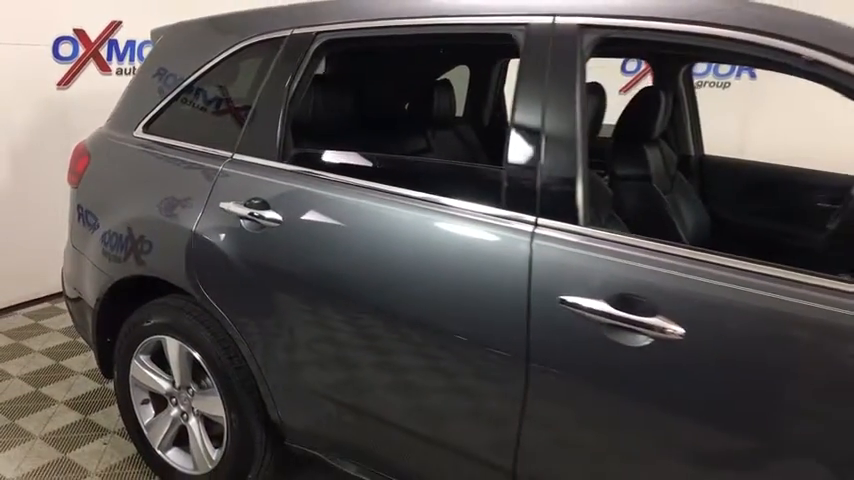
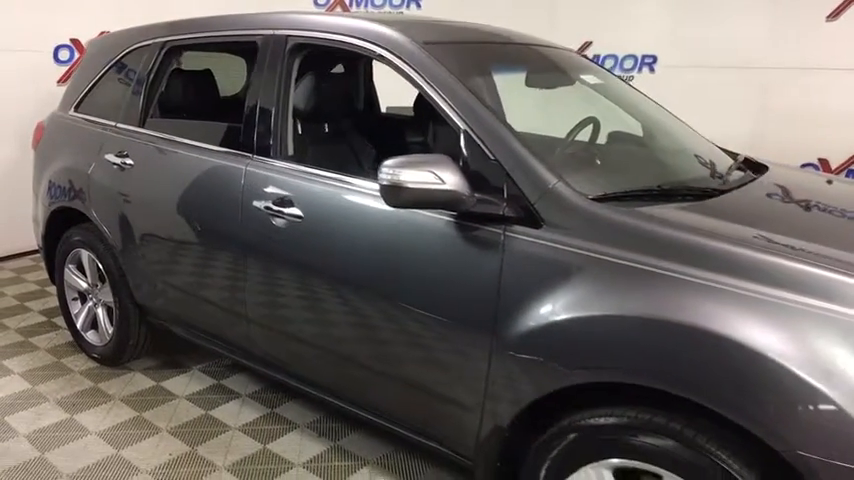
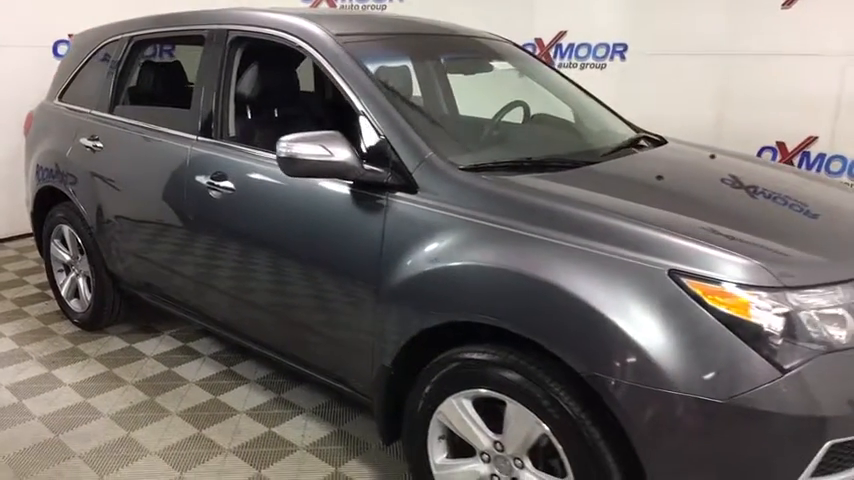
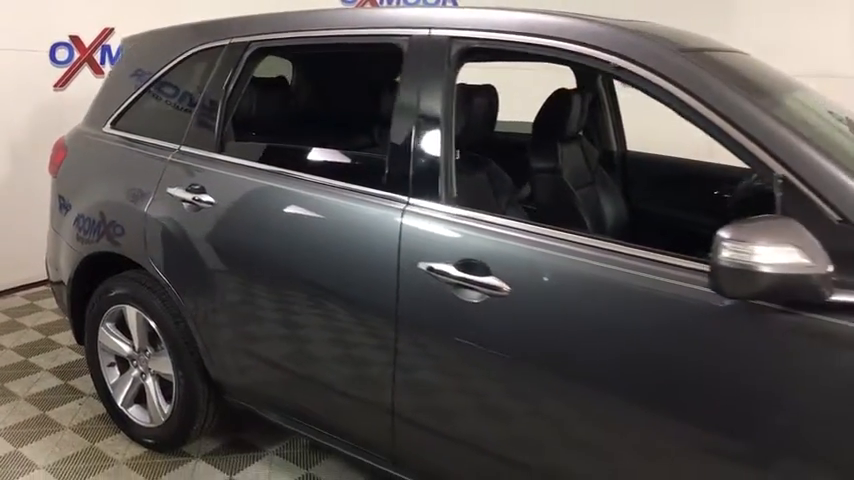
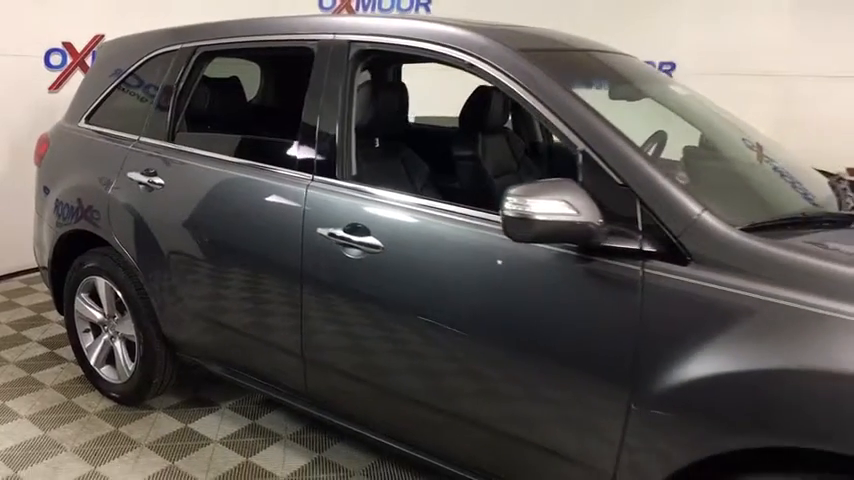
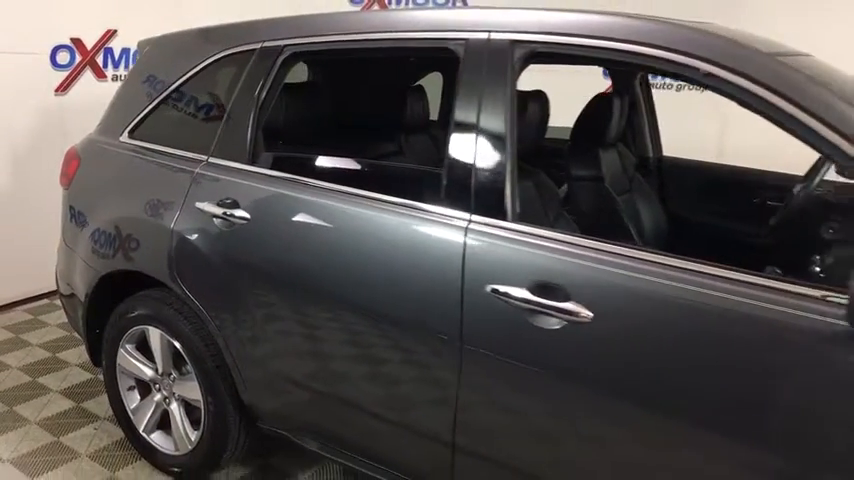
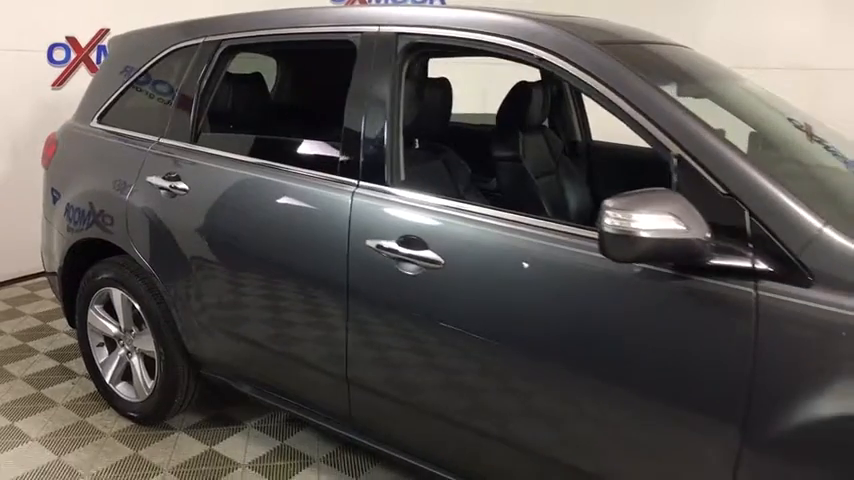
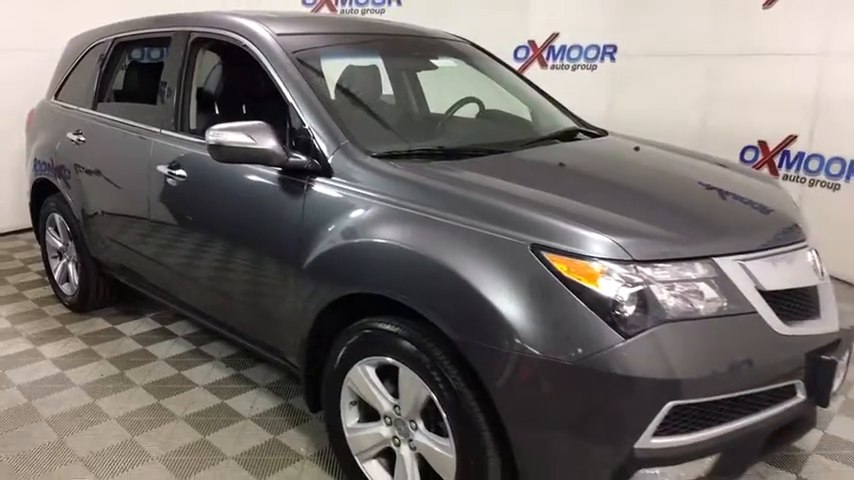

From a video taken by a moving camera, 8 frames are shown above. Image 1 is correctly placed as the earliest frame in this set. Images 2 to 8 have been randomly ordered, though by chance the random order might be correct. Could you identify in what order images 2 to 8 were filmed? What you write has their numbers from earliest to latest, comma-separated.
6, 4, 7, 5, 2, 3, 8
